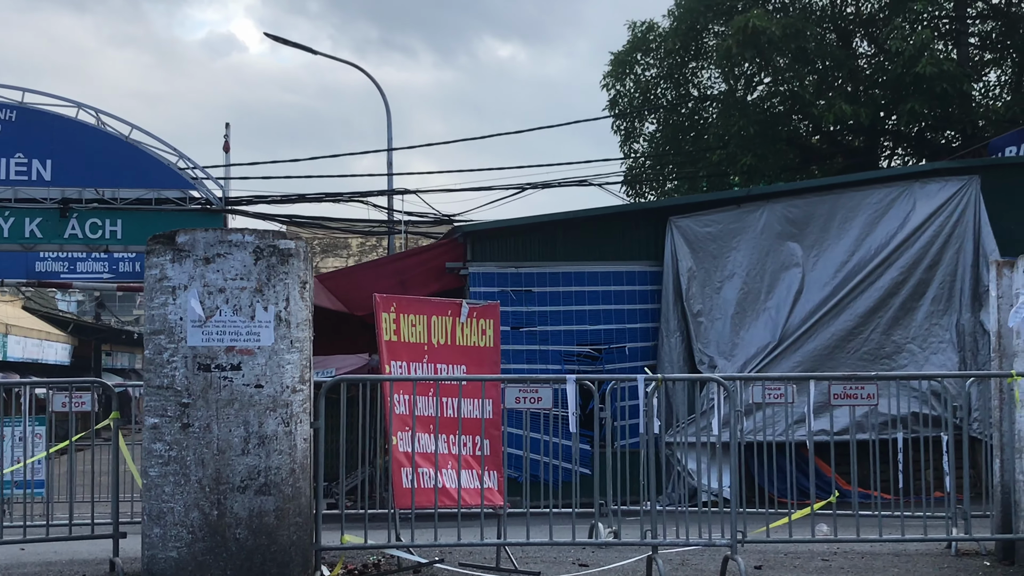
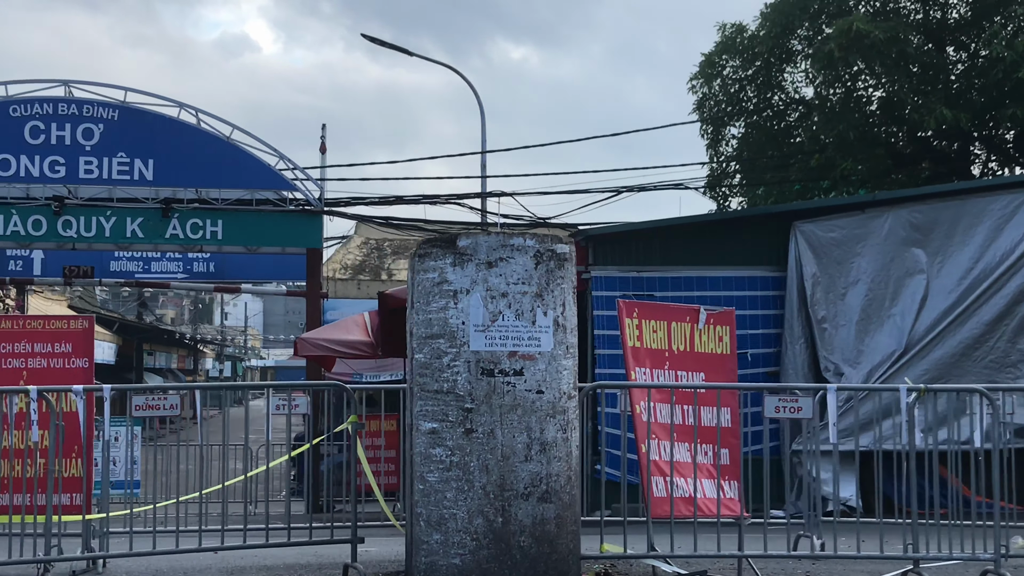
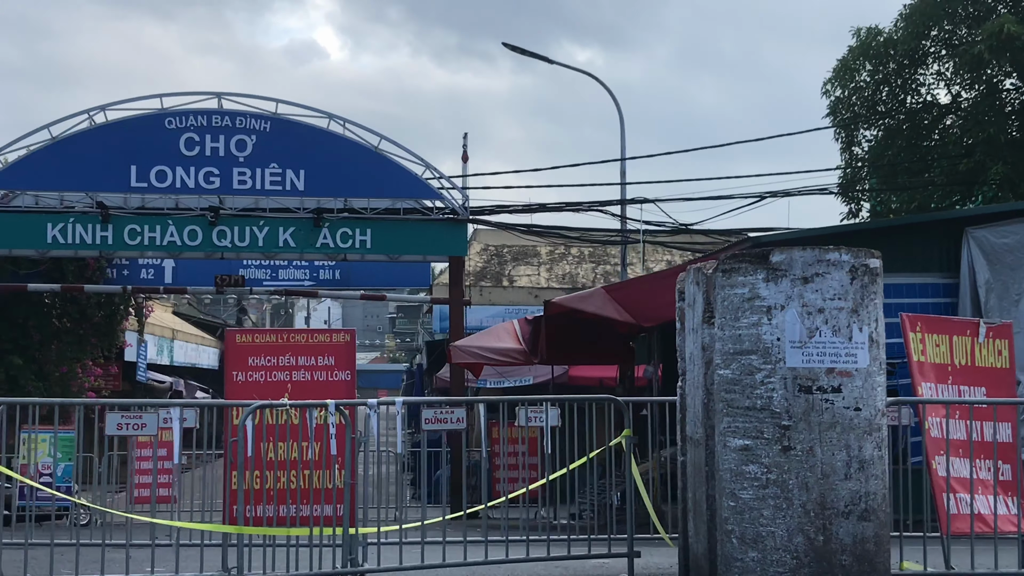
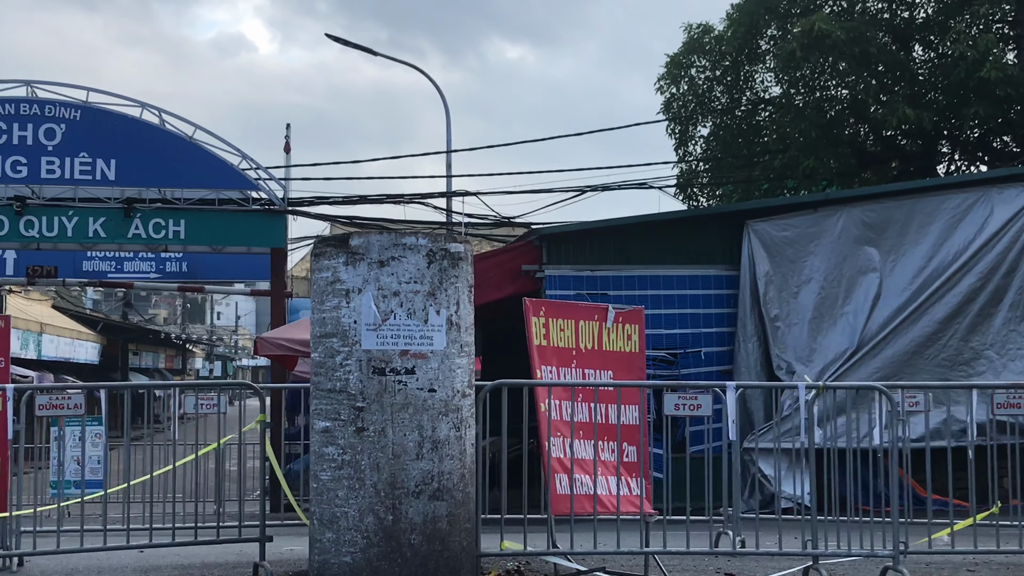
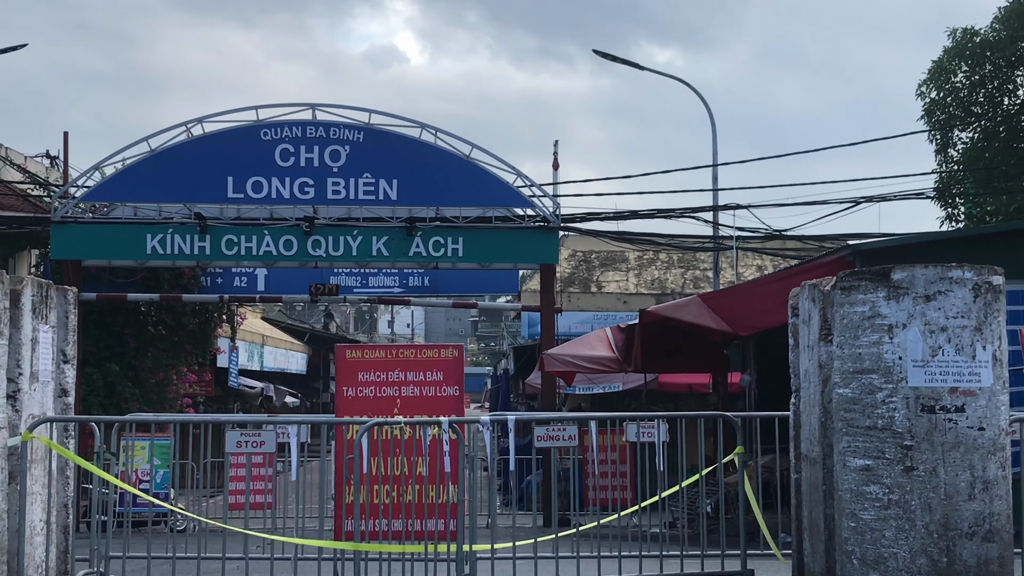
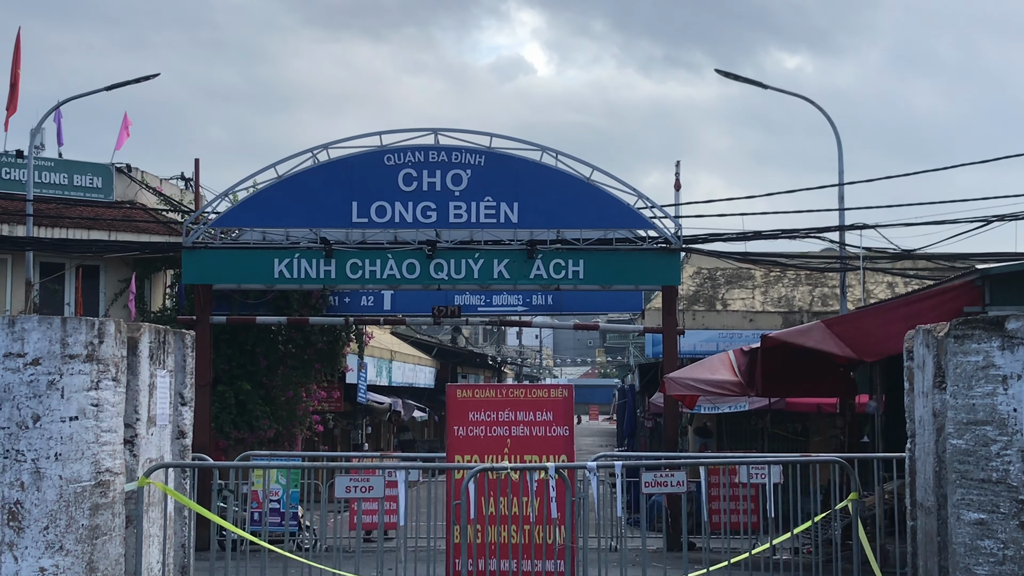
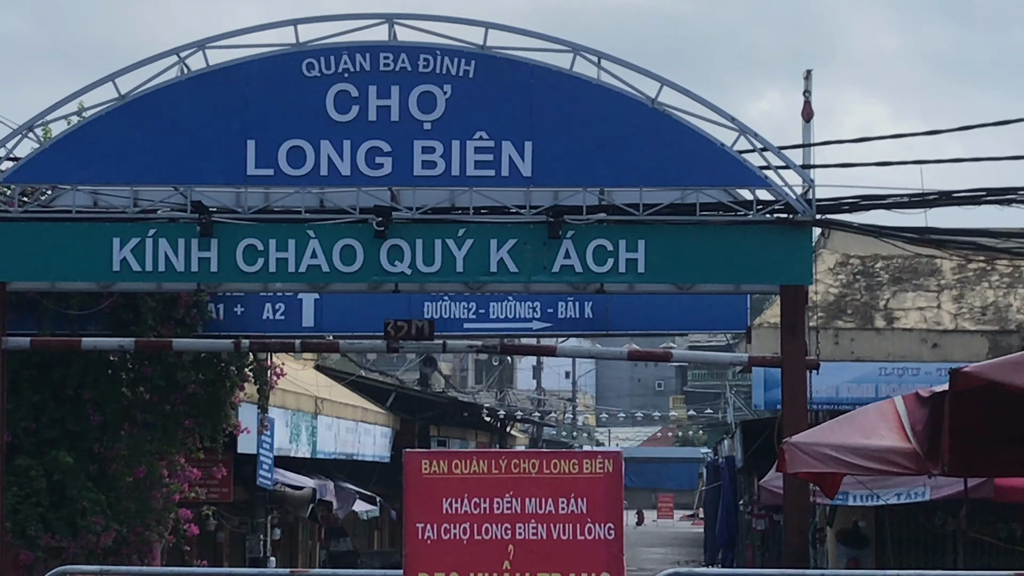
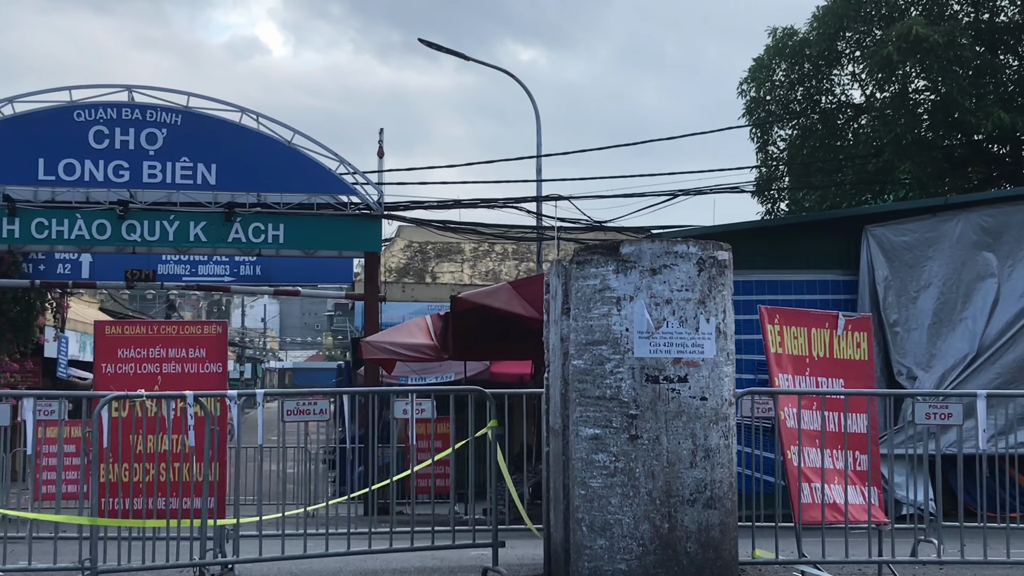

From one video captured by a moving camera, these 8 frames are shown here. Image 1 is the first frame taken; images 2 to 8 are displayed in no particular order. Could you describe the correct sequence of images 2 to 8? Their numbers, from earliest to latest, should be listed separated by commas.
4, 2, 8, 3, 5, 6, 7
